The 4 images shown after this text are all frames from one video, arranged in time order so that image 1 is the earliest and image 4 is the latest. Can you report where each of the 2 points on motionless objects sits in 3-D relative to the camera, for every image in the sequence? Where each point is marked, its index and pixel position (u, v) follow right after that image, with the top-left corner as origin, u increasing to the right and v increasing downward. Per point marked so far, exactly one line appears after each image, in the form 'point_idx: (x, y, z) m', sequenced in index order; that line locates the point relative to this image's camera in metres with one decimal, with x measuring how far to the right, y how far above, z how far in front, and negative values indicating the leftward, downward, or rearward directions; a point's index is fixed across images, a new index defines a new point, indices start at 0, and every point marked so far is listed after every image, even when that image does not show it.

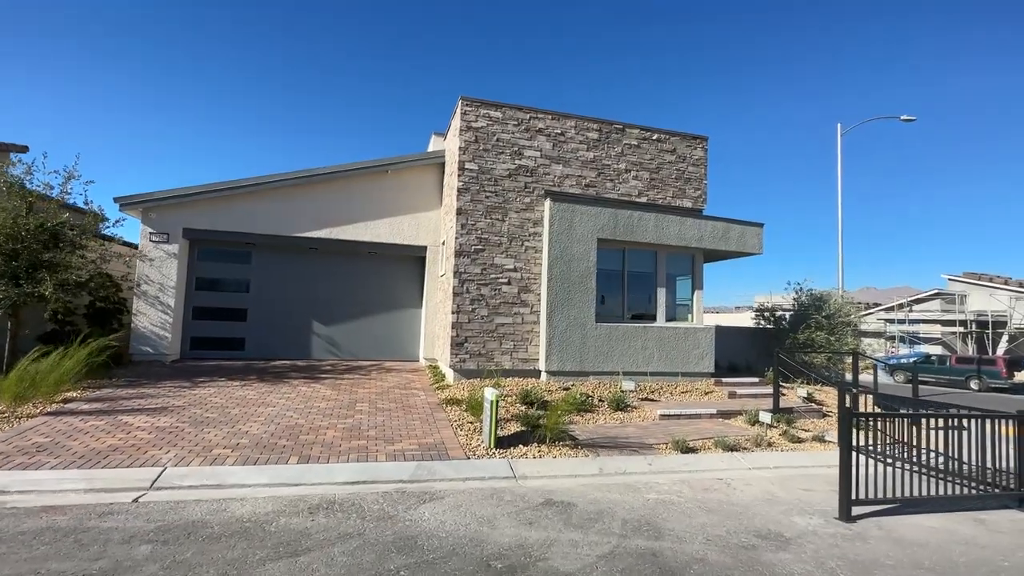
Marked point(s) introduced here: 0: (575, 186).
0: (+1.2, +2.0, +10.9) m
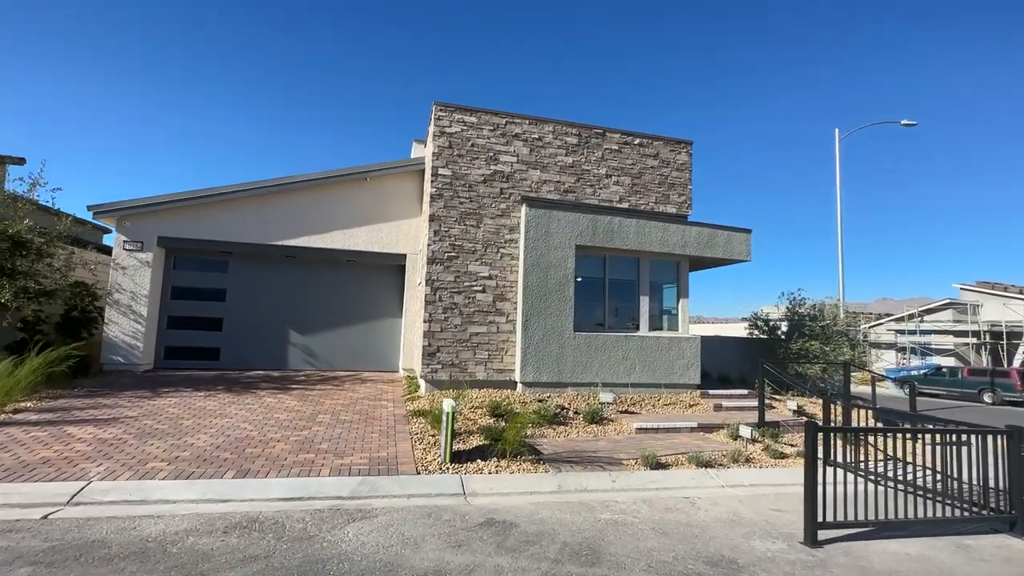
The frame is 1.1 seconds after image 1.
0: (+0.8, +1.8, +10.6) m
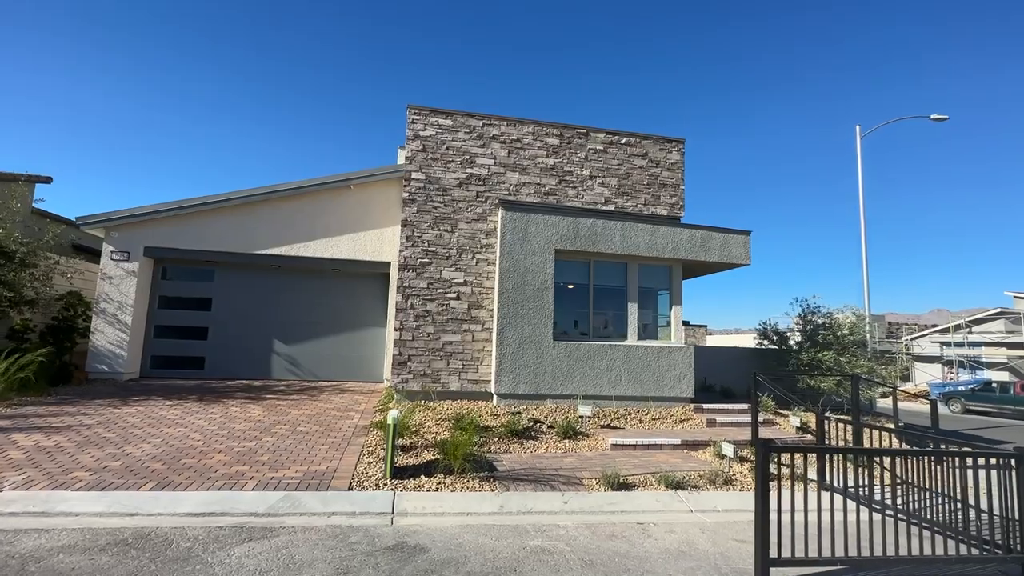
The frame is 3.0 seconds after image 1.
0: (+0.4, +1.7, +10.1) m
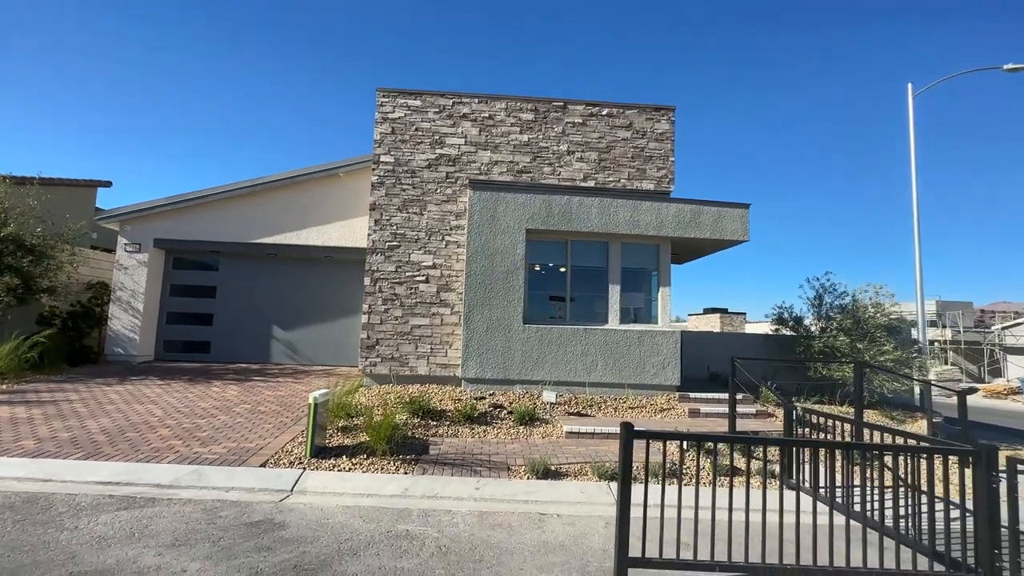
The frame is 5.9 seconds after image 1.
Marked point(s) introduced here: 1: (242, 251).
0: (-0.1, +2.0, +9.8) m
1: (-5.7, +0.8, +11.8) m
